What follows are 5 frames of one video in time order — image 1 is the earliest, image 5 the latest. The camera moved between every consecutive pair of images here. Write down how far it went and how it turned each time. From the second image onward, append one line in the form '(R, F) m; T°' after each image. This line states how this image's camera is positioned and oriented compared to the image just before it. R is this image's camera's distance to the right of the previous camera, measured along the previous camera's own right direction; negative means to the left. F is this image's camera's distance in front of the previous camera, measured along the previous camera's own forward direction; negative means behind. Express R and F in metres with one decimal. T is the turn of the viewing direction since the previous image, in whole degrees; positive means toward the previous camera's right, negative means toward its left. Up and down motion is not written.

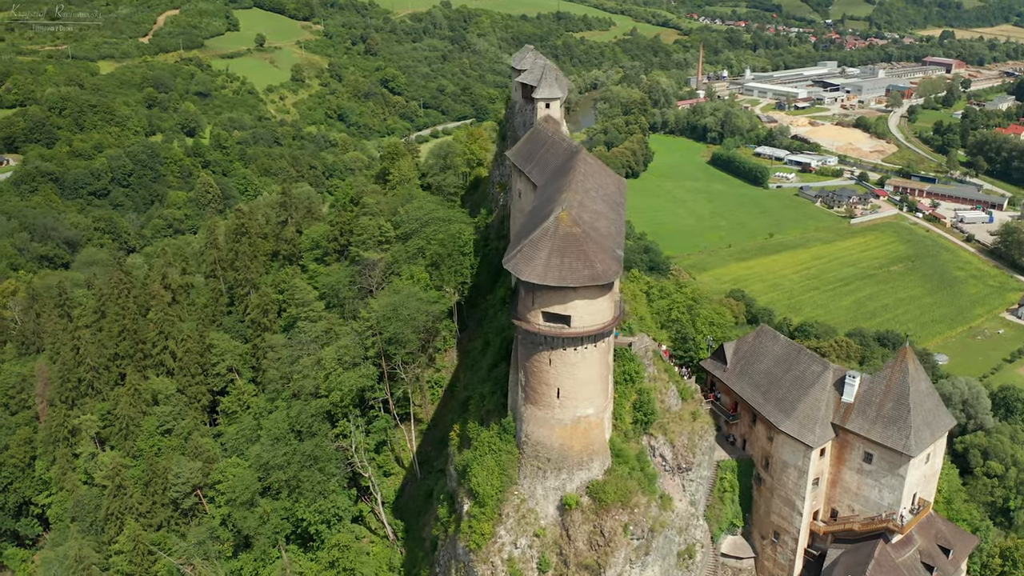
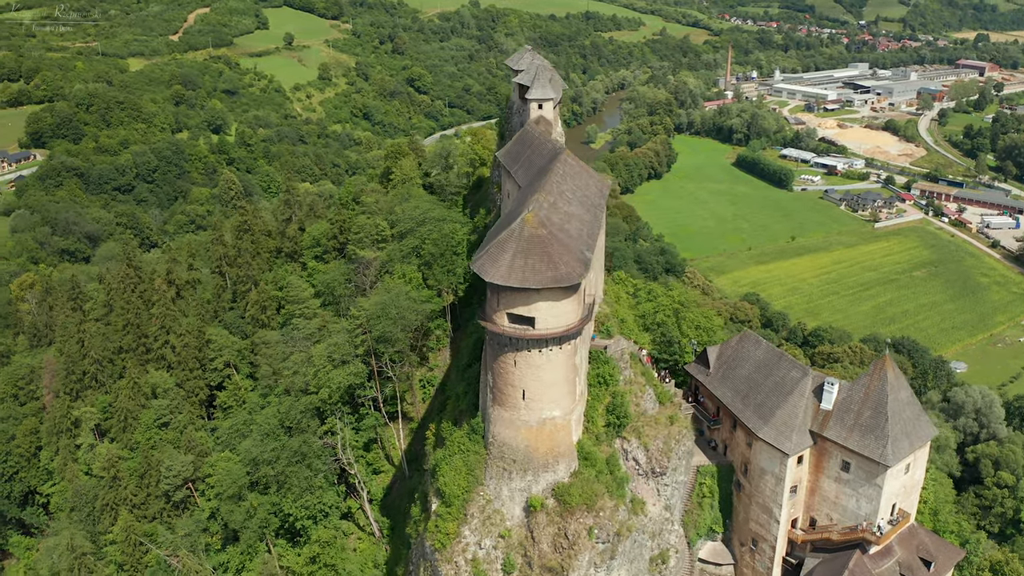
(+1.8, +0.1) m; -2°
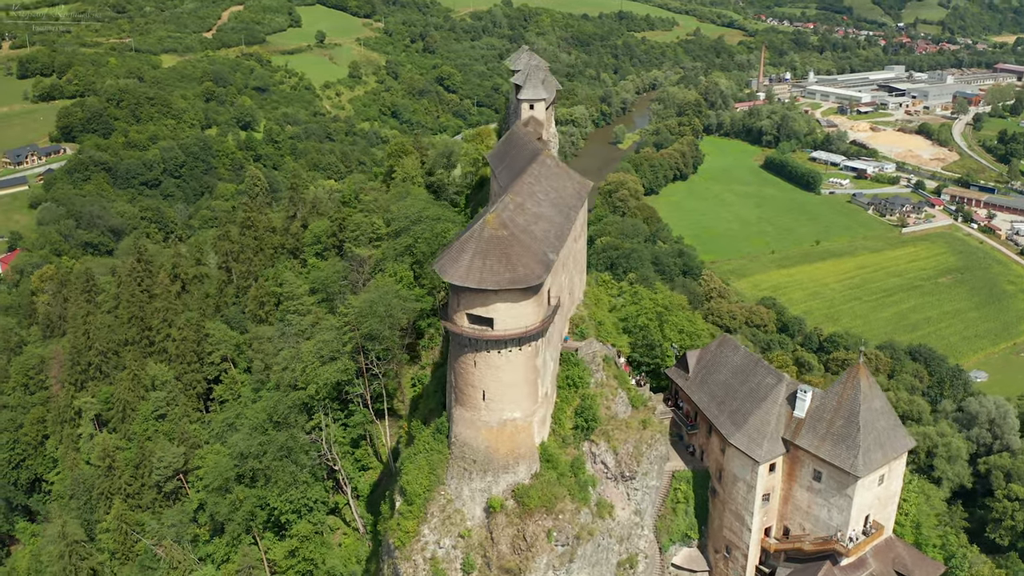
(+2.0, +0.1) m; -2°
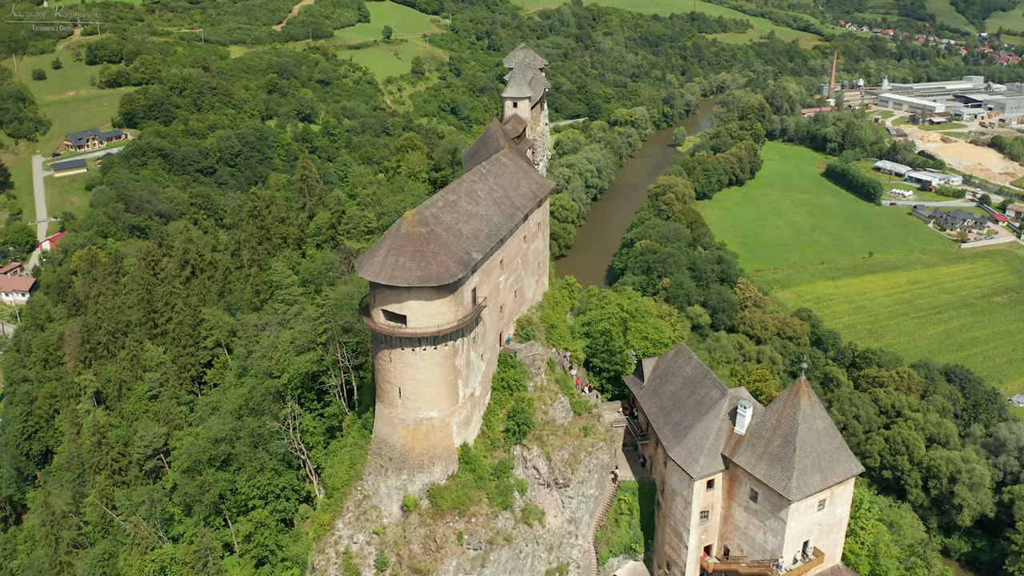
(+4.2, +0.5) m; -4°
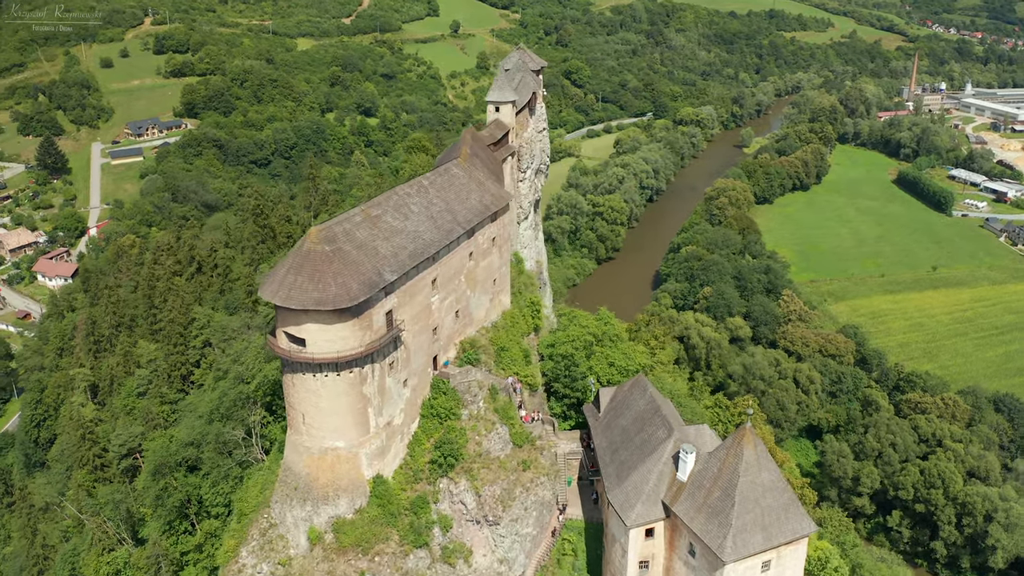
(+4.2, +2.0) m; -5°
